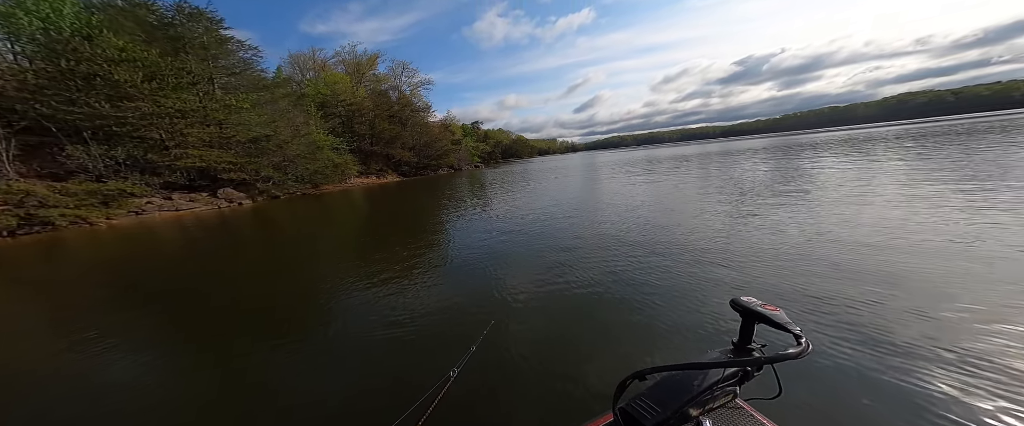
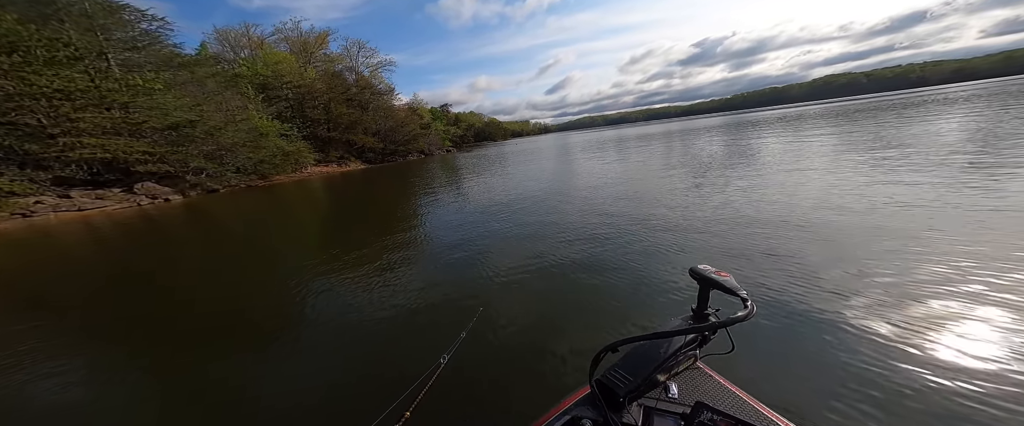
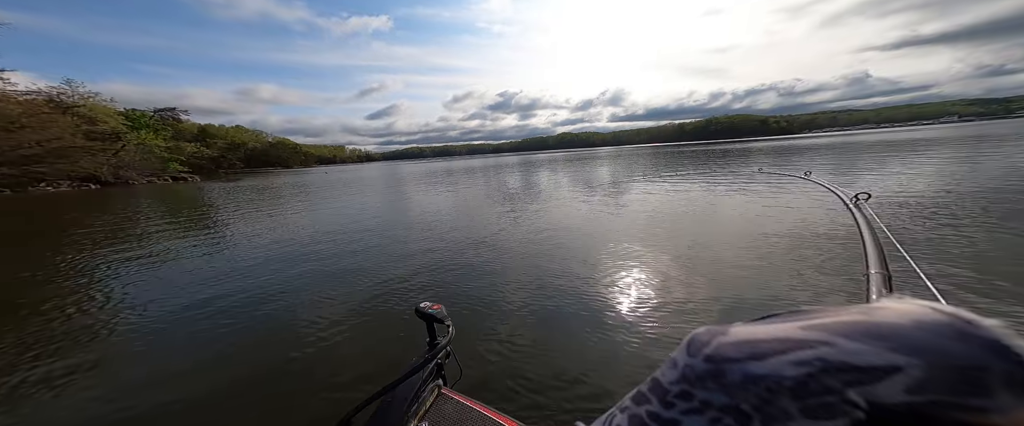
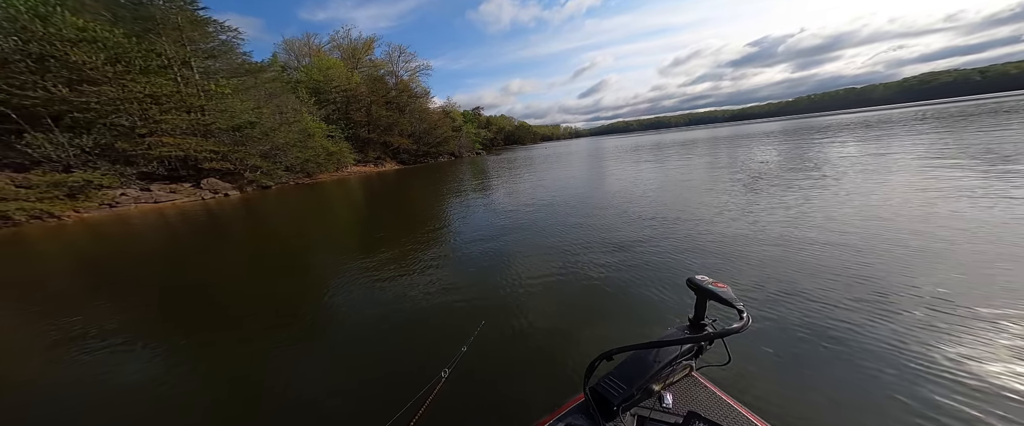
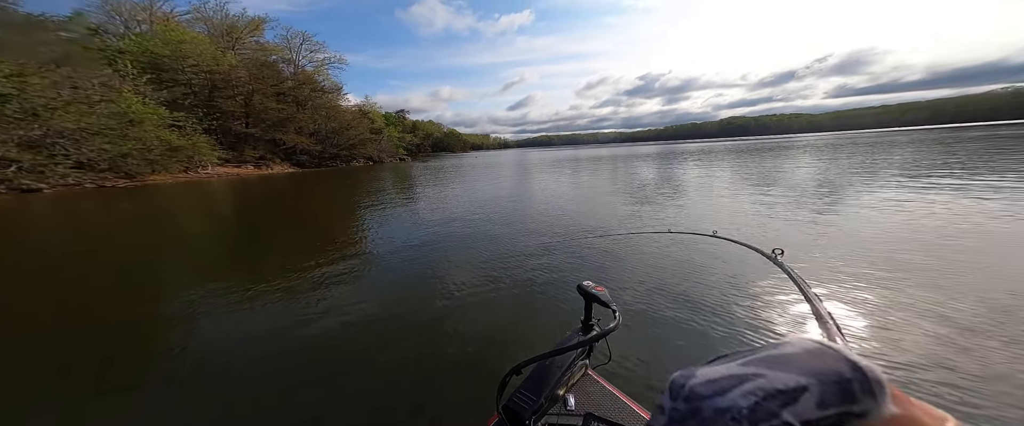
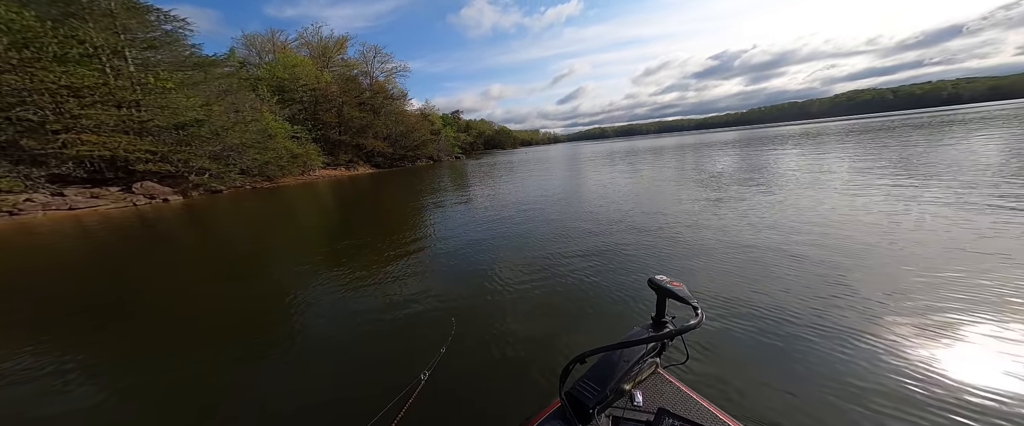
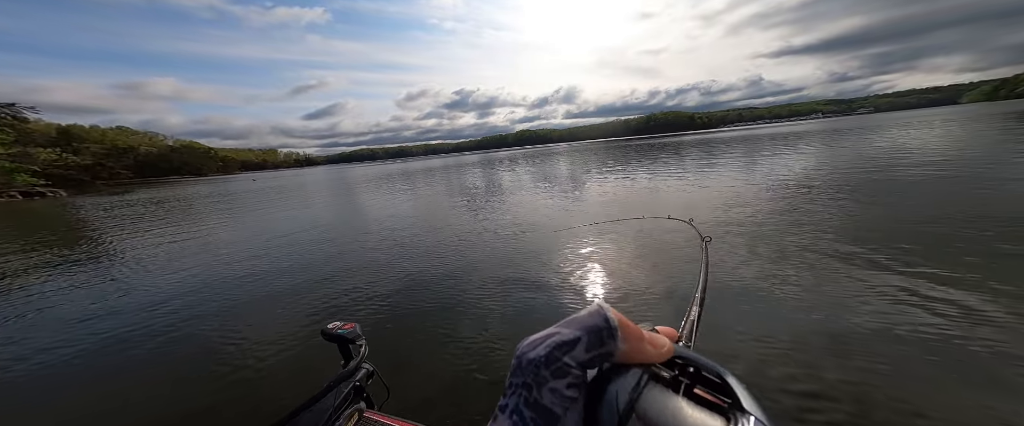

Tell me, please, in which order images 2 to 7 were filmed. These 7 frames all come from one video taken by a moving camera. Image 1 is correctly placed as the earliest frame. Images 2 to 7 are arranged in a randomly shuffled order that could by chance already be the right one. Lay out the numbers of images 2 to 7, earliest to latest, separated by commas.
2, 4, 6, 5, 3, 7
